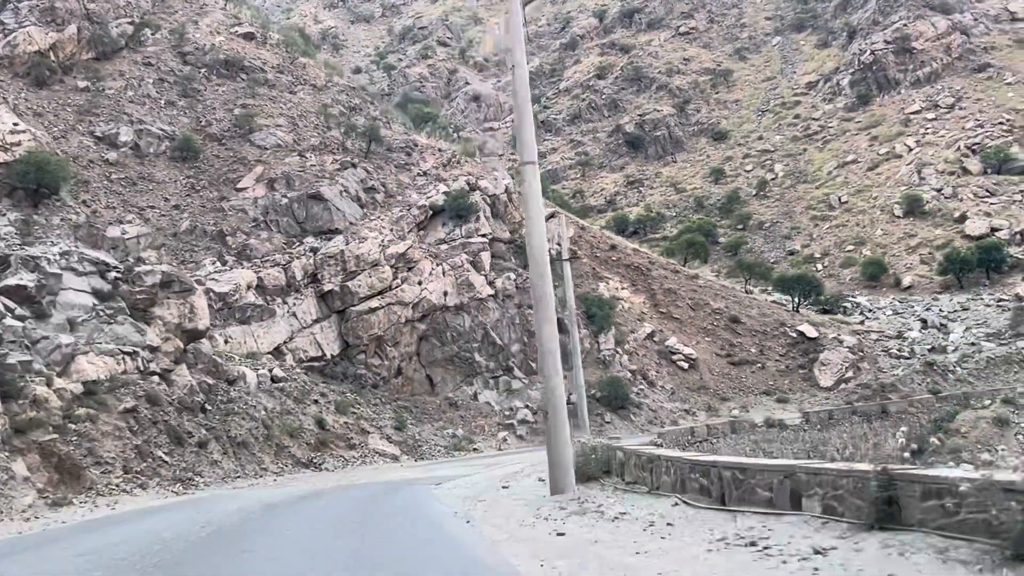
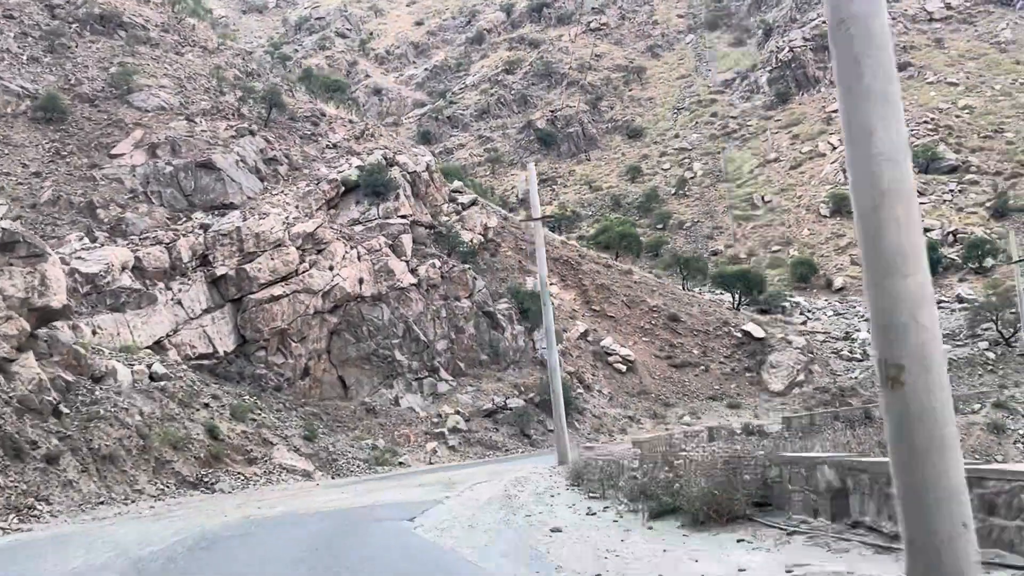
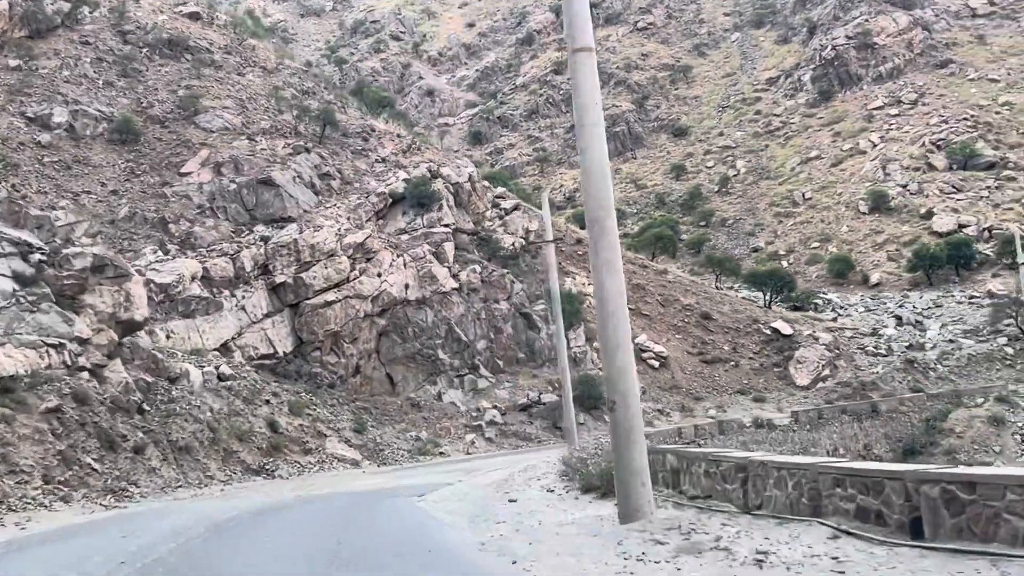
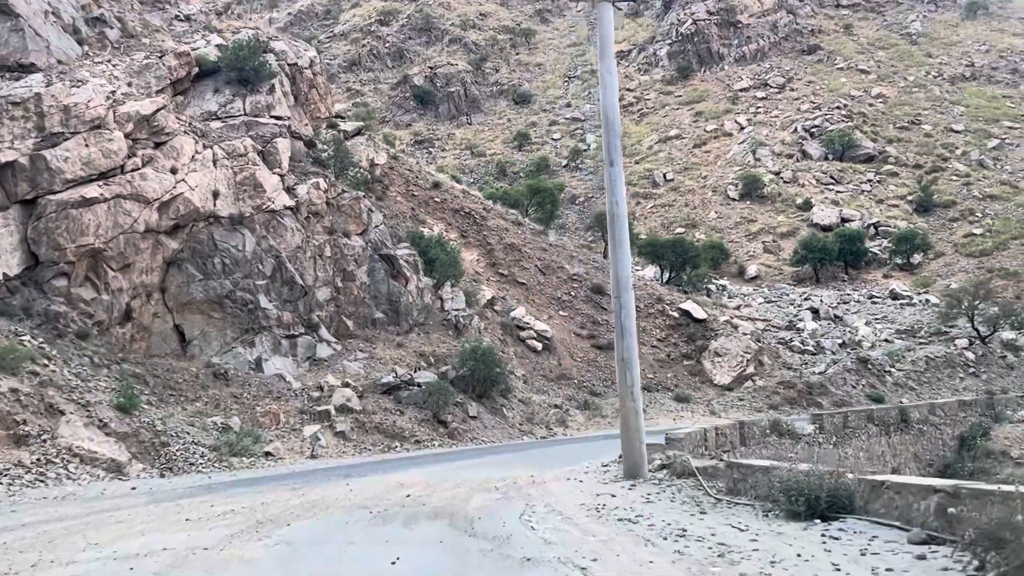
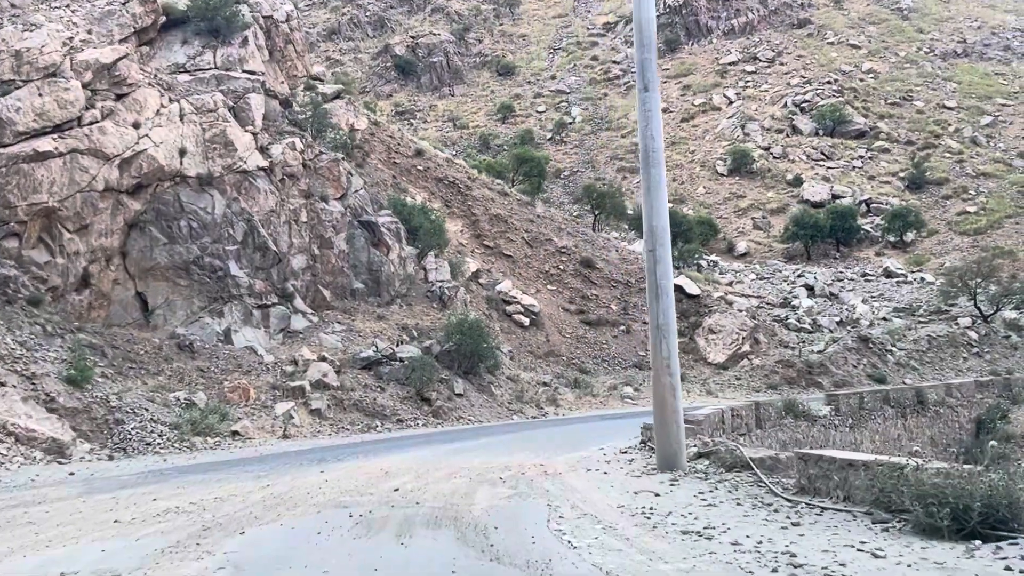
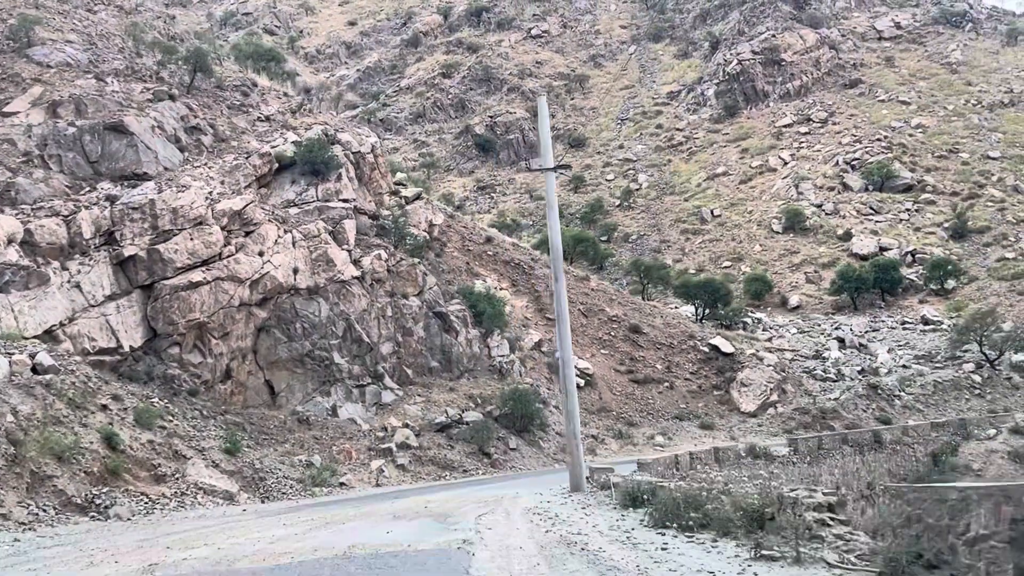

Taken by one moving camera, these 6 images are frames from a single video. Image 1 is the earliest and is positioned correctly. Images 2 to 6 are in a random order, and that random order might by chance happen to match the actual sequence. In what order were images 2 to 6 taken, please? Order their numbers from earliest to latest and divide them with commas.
3, 2, 6, 4, 5
